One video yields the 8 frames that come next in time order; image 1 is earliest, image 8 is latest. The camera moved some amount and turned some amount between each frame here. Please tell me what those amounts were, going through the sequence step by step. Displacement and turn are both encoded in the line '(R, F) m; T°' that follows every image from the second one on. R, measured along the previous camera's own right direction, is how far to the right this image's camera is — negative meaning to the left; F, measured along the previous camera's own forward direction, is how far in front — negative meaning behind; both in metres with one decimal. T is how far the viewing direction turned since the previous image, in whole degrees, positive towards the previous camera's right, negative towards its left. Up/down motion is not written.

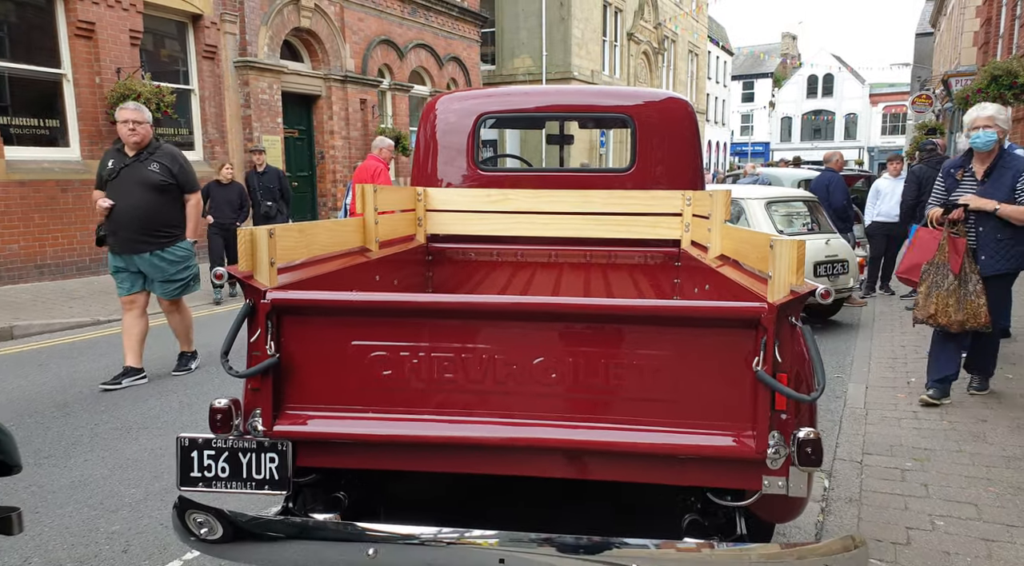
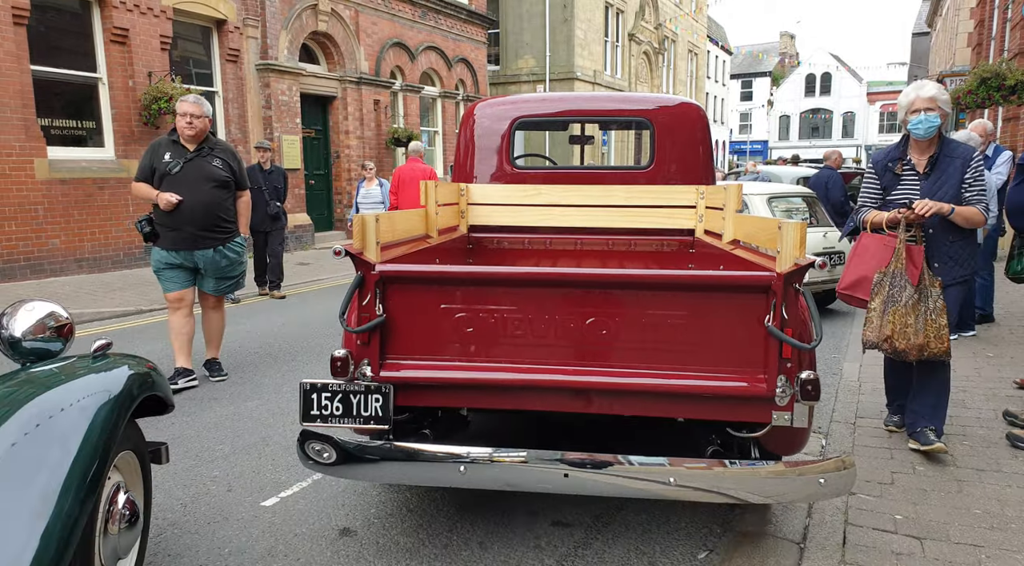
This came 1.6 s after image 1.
(-0.2, -0.6) m; 0°
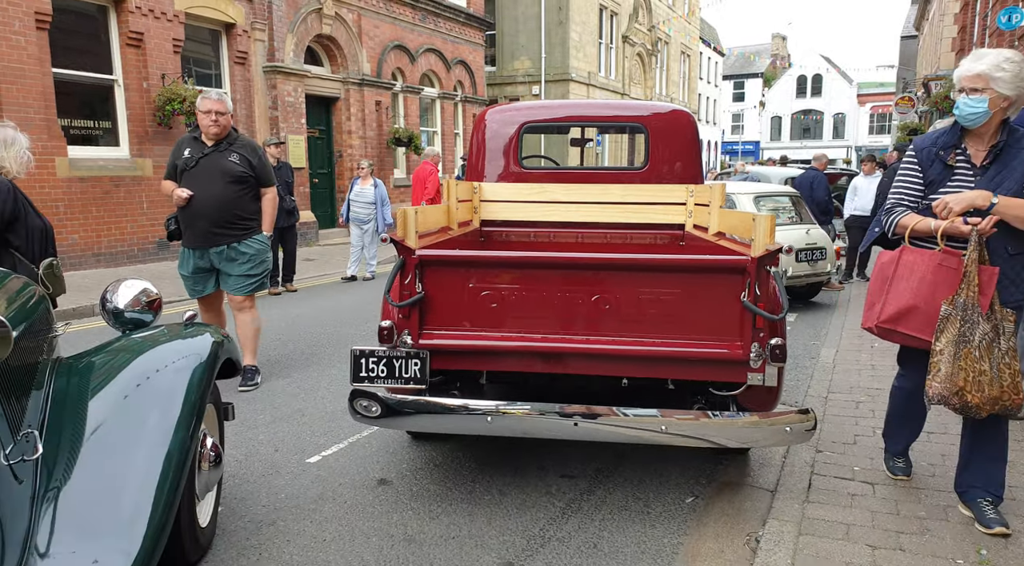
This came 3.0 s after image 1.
(-0.1, -0.5) m; +1°
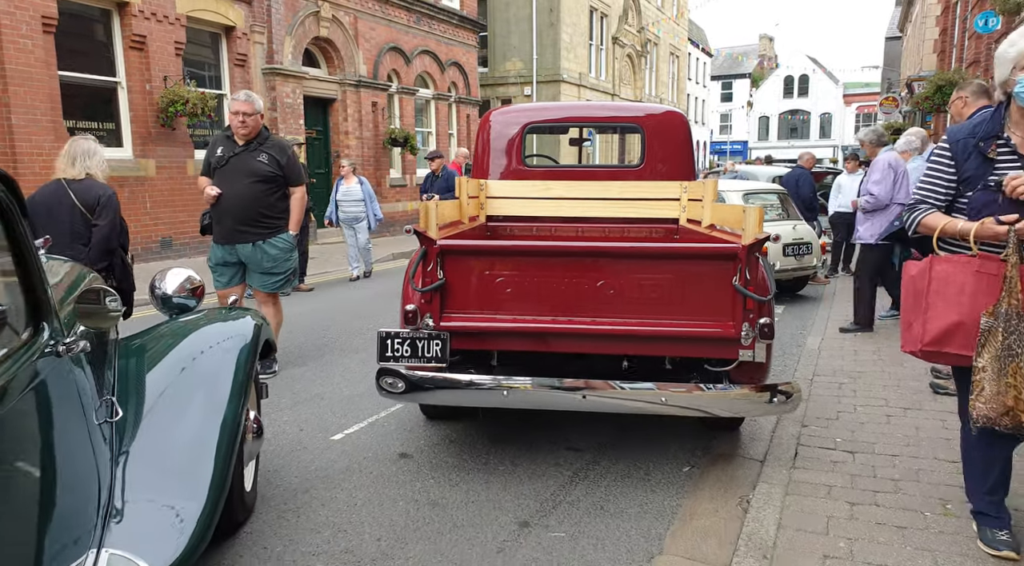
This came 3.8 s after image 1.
(-0.1, -0.3) m; +1°
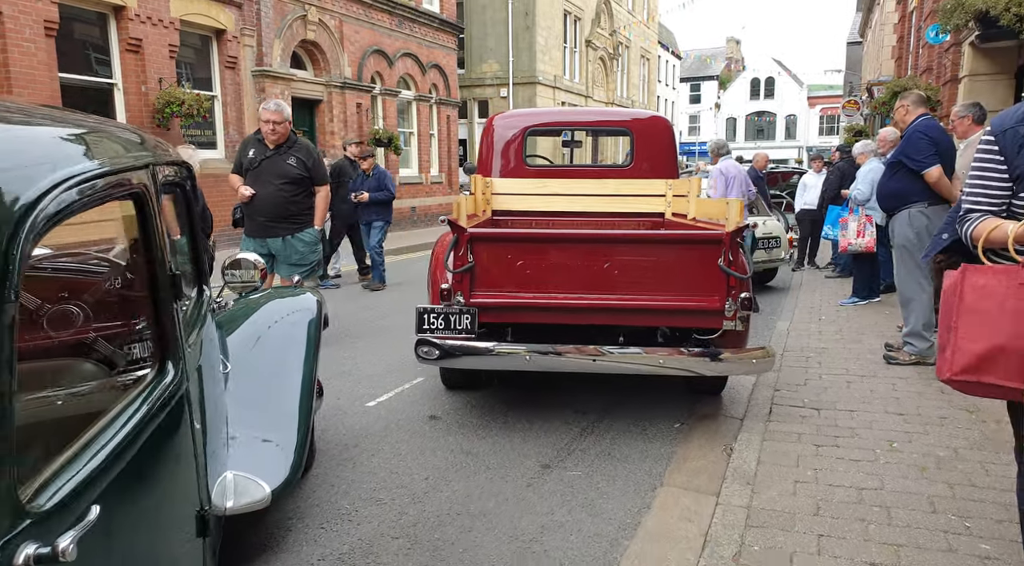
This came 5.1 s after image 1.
(-0.3, -0.6) m; +2°
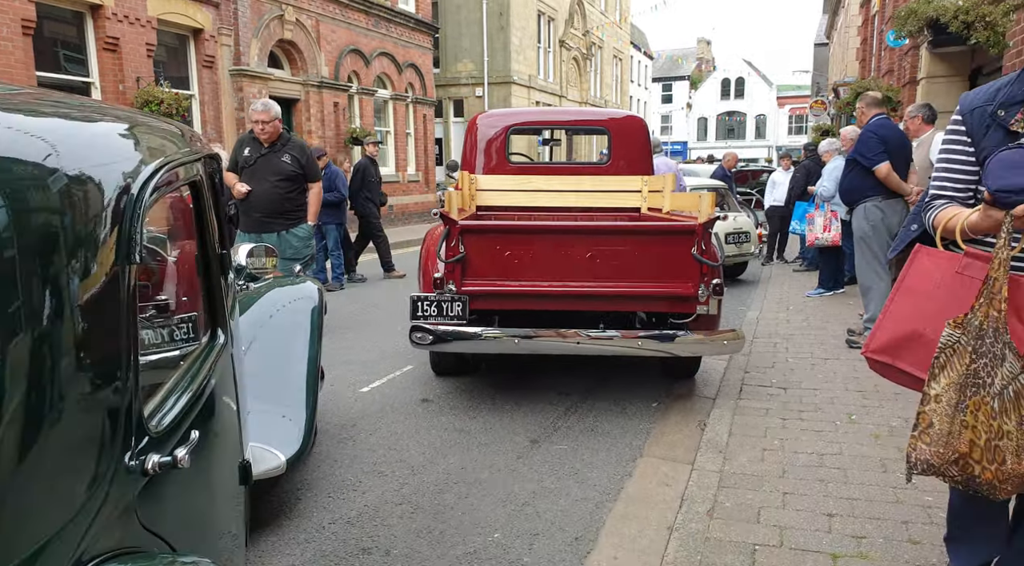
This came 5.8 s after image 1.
(-0.1, -0.3) m; +2°
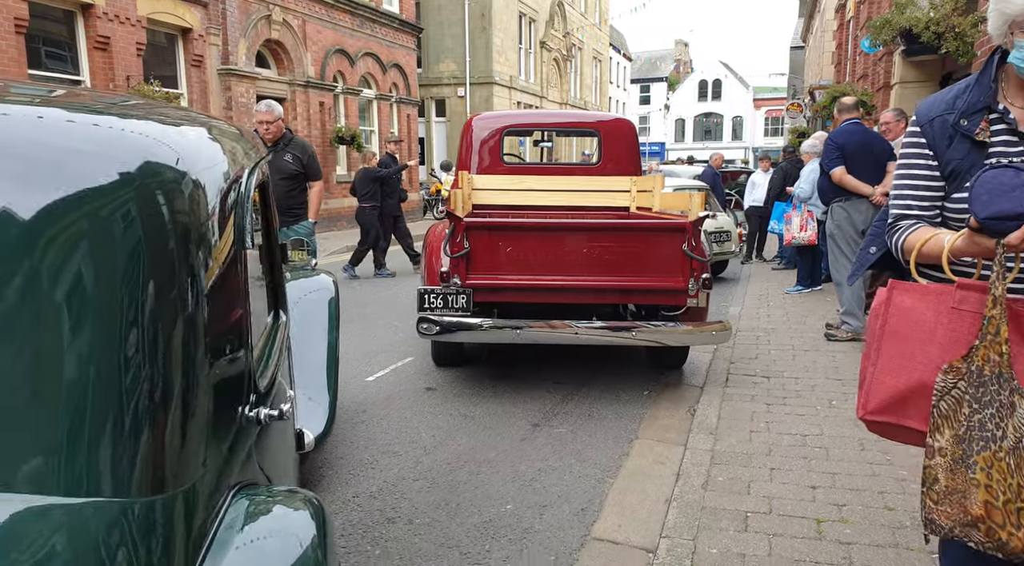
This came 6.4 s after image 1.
(-0.2, -0.3) m; +2°
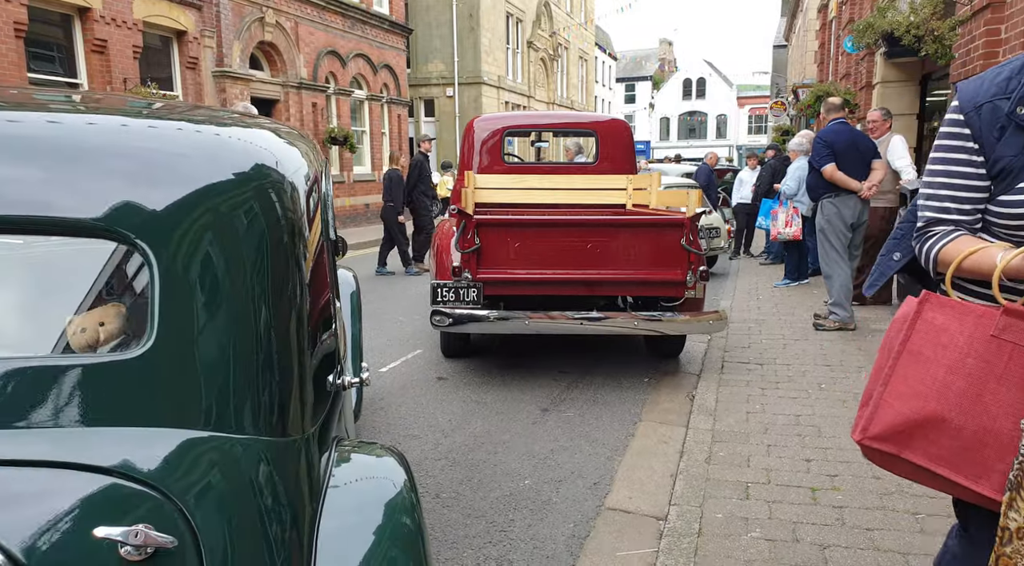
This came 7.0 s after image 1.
(-0.1, -0.3) m; +1°
